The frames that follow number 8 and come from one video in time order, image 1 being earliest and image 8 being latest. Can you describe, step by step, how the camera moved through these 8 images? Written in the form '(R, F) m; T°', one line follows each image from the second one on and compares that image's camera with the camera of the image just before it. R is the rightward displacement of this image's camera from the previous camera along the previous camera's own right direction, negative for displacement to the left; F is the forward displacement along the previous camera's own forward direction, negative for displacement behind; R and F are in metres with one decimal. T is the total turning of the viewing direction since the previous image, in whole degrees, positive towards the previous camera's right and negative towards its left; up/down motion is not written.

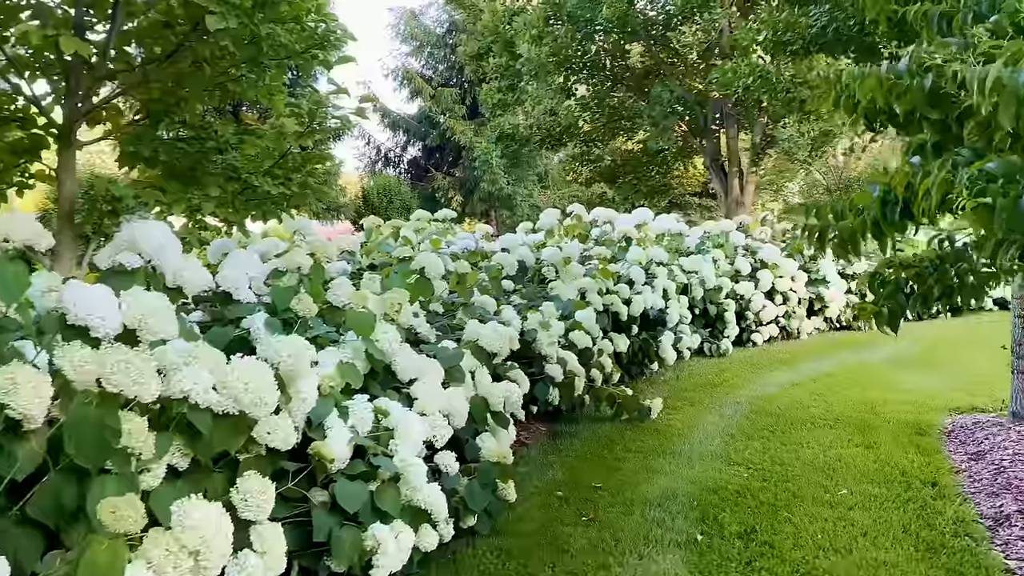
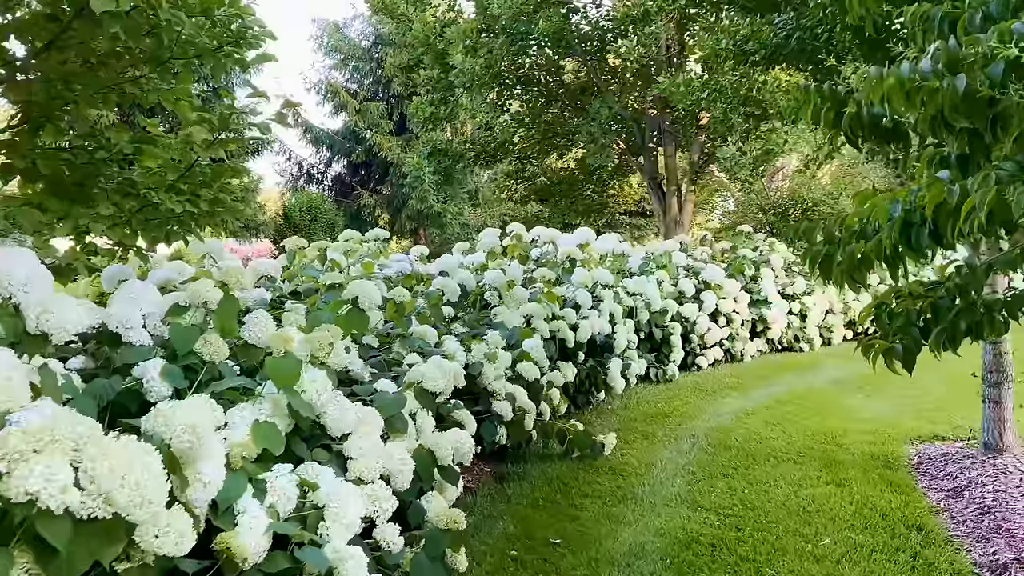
(-0.1, +0.3) m; +5°
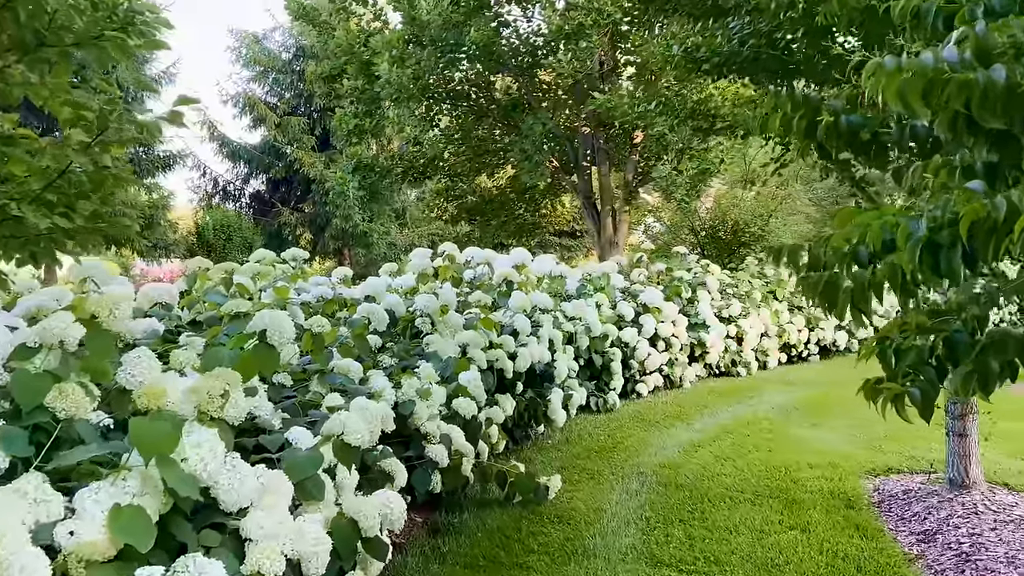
(0.0, +0.3) m; +6°
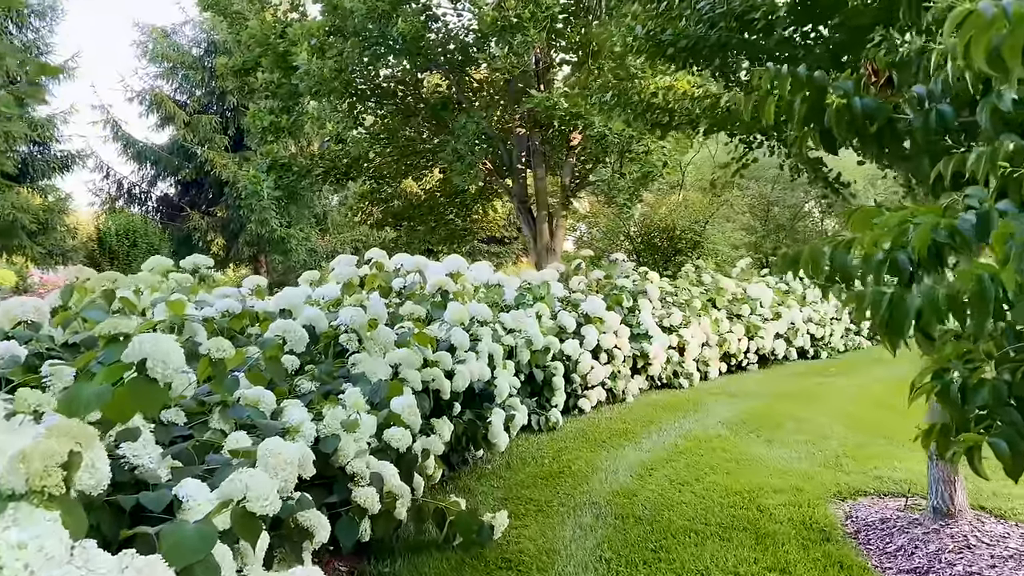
(-0.1, +0.3) m; +6°
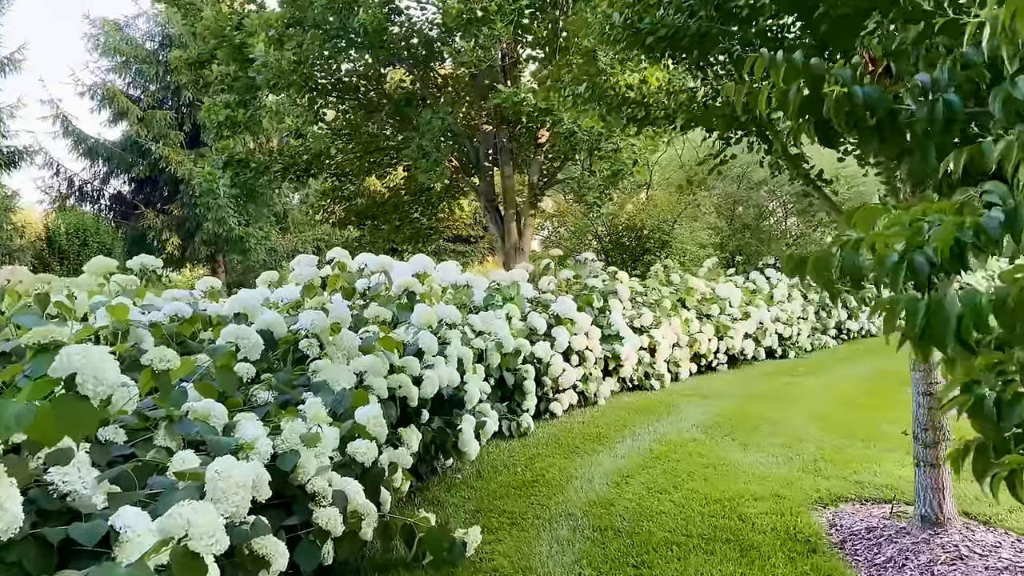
(0.0, +0.1) m; +3°
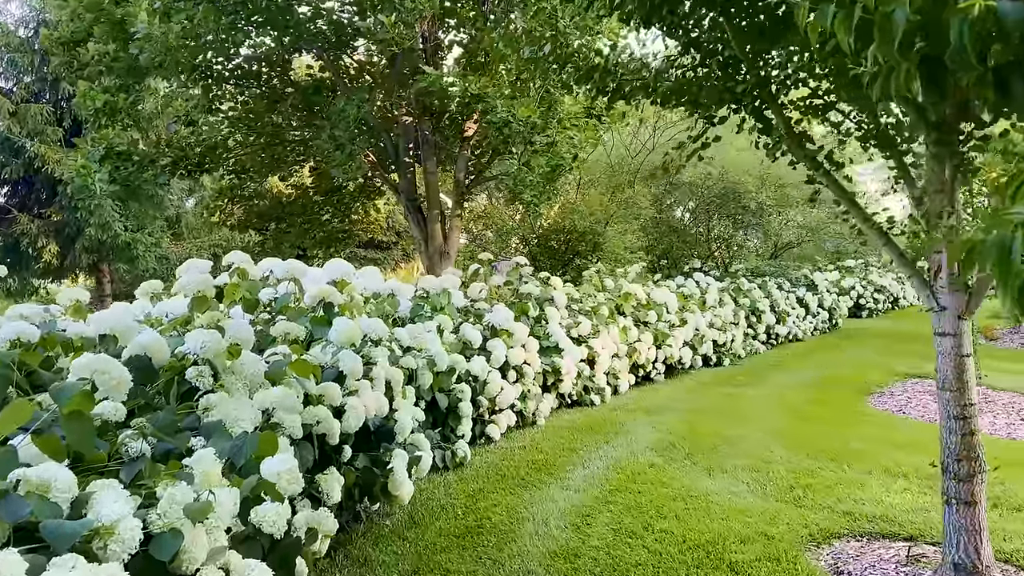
(-0.1, +0.5) m; +7°
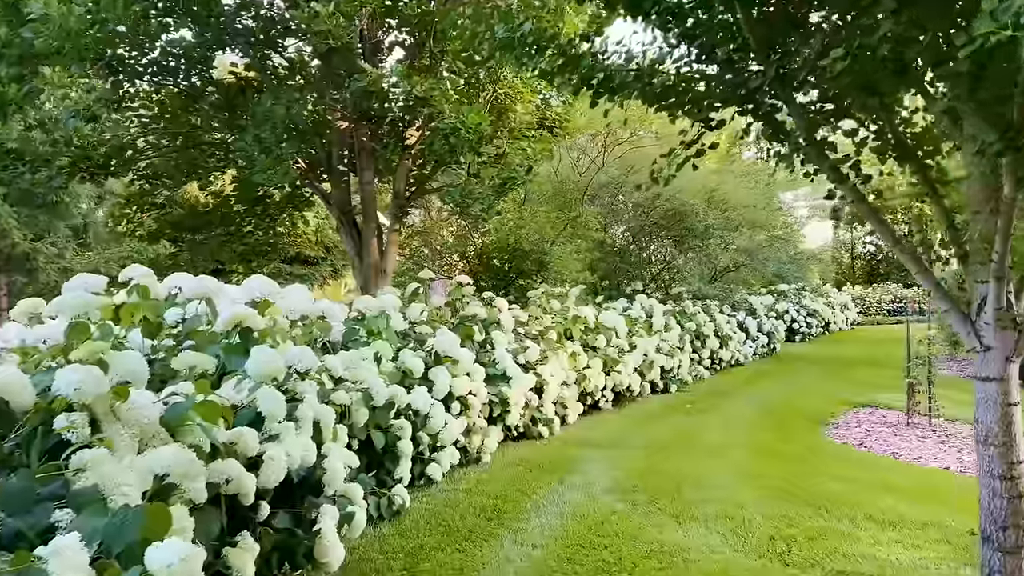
(-0.1, +0.4) m; +5°
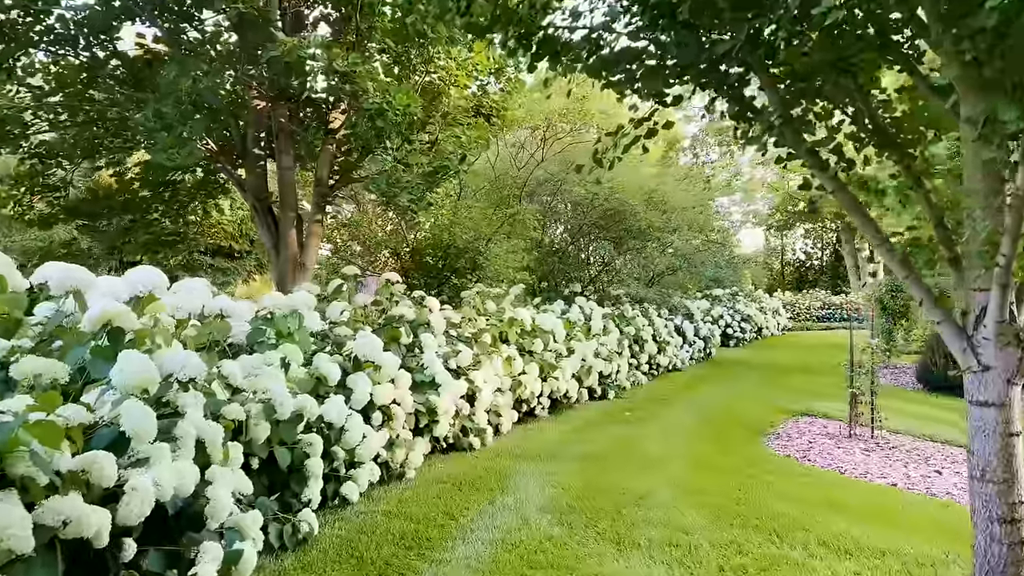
(0.0, +0.3) m; +5°
